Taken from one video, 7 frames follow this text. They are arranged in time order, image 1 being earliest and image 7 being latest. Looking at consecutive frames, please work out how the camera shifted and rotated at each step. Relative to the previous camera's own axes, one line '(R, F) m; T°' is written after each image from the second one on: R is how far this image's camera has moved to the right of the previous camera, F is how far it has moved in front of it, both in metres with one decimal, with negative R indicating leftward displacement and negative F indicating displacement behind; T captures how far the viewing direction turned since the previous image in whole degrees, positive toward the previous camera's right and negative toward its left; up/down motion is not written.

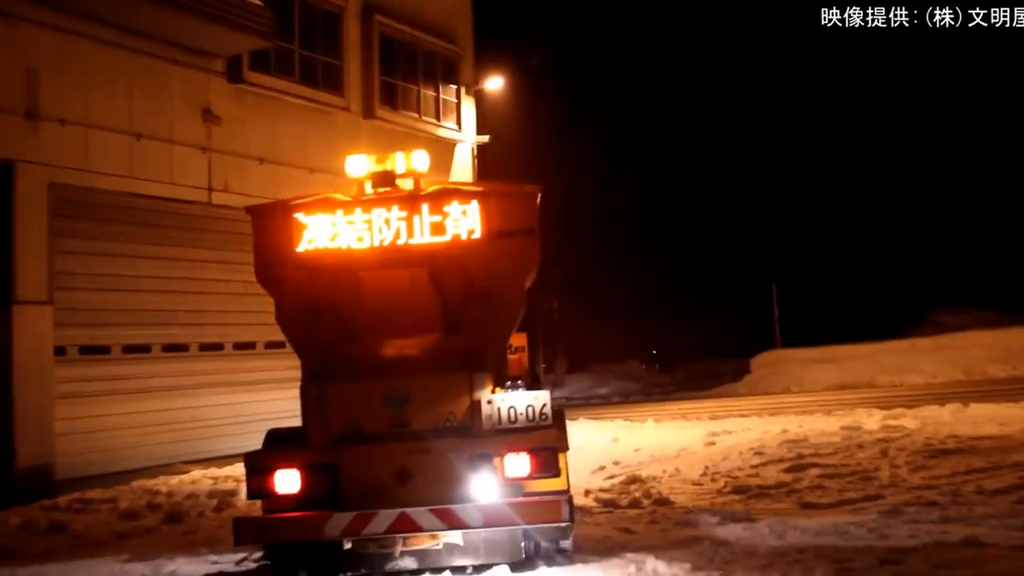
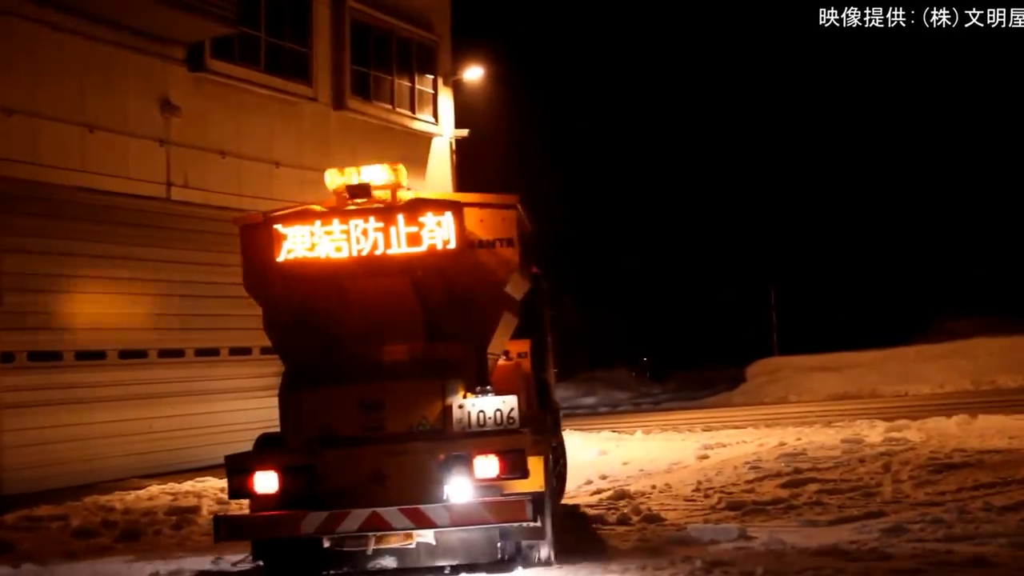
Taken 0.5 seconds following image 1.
(+0.5, +0.6) m; -2°
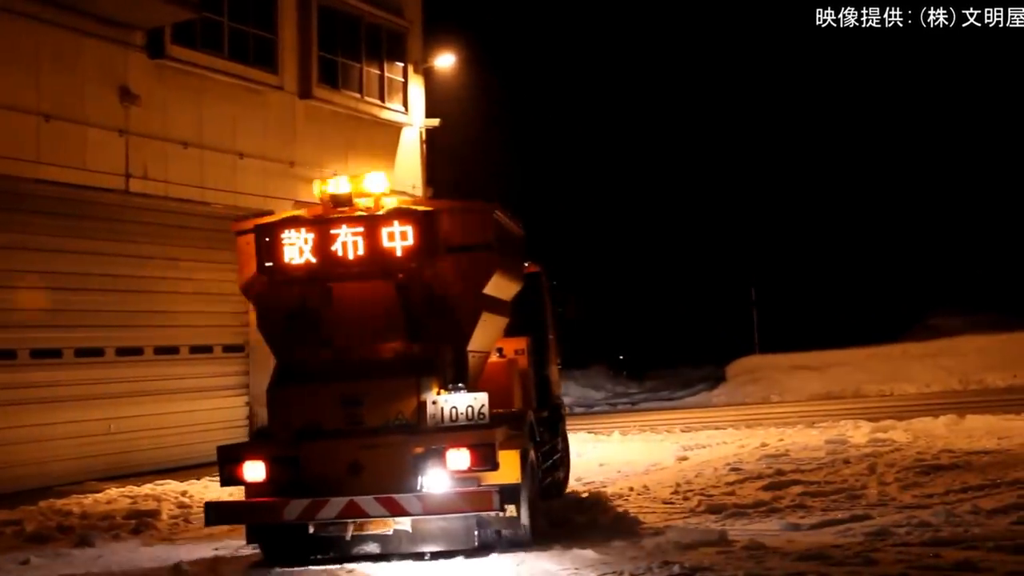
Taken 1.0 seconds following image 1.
(+0.1, +0.4) m; +1°
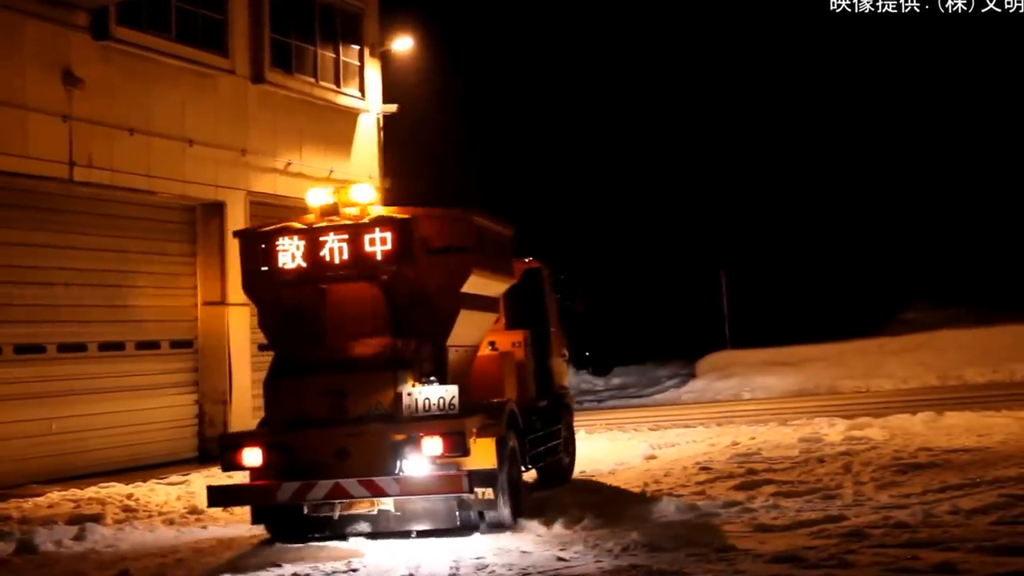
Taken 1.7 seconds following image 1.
(+0.1, +0.4) m; +1°
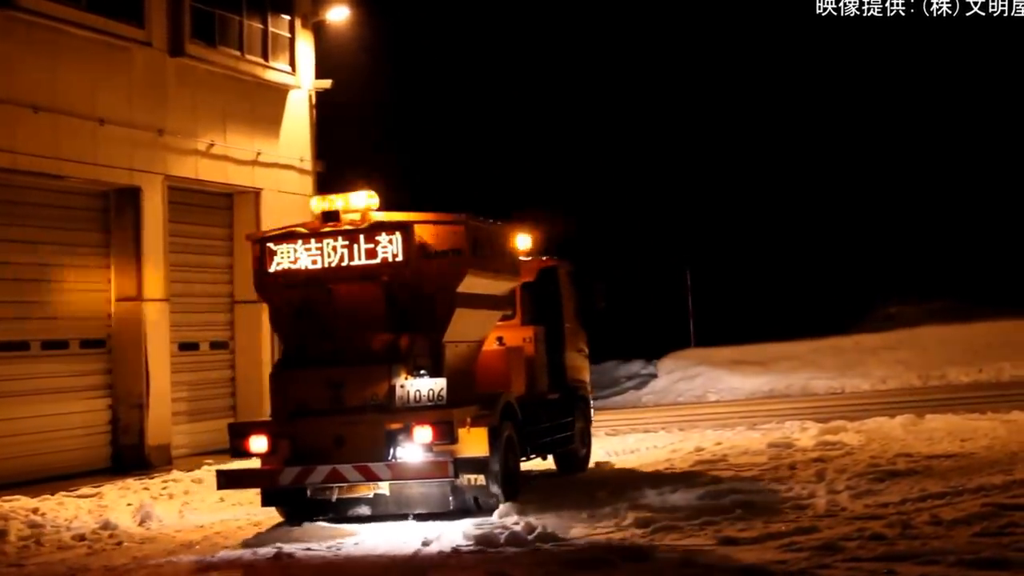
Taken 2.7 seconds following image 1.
(+0.2, +0.9) m; +1°
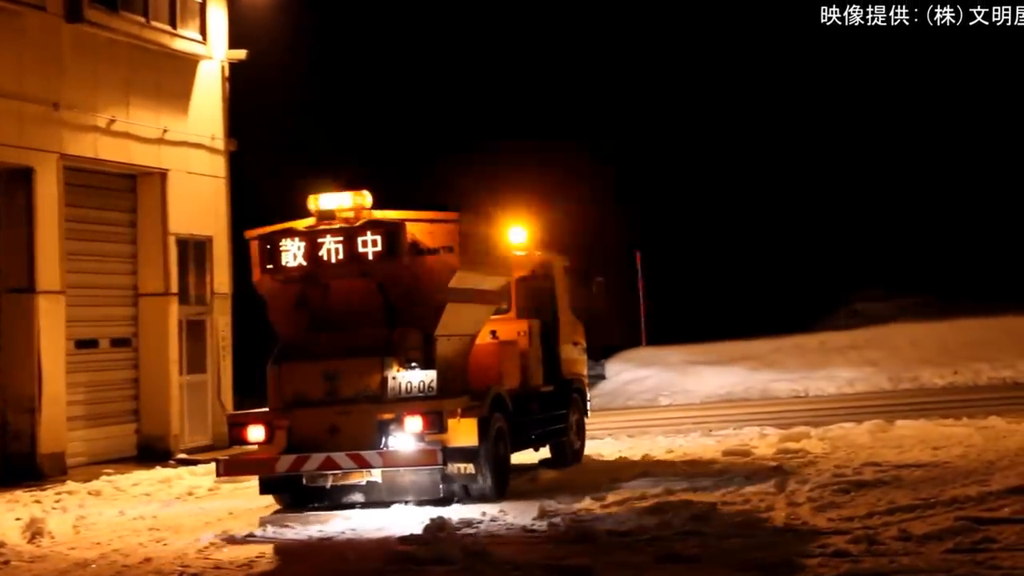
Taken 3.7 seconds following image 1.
(+0.2, +0.9) m; +1°
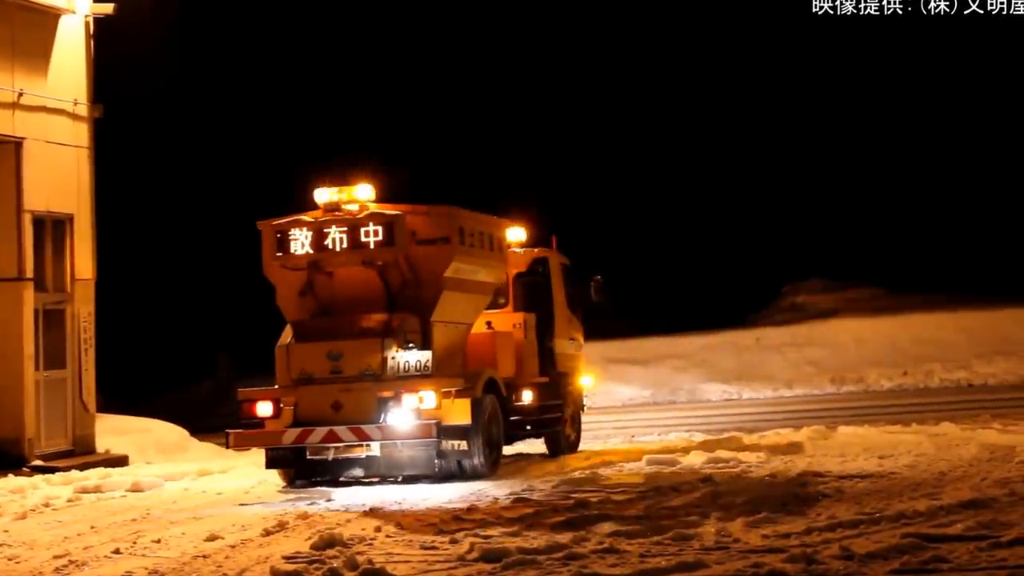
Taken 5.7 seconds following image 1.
(+0.3, +0.9) m; +1°
